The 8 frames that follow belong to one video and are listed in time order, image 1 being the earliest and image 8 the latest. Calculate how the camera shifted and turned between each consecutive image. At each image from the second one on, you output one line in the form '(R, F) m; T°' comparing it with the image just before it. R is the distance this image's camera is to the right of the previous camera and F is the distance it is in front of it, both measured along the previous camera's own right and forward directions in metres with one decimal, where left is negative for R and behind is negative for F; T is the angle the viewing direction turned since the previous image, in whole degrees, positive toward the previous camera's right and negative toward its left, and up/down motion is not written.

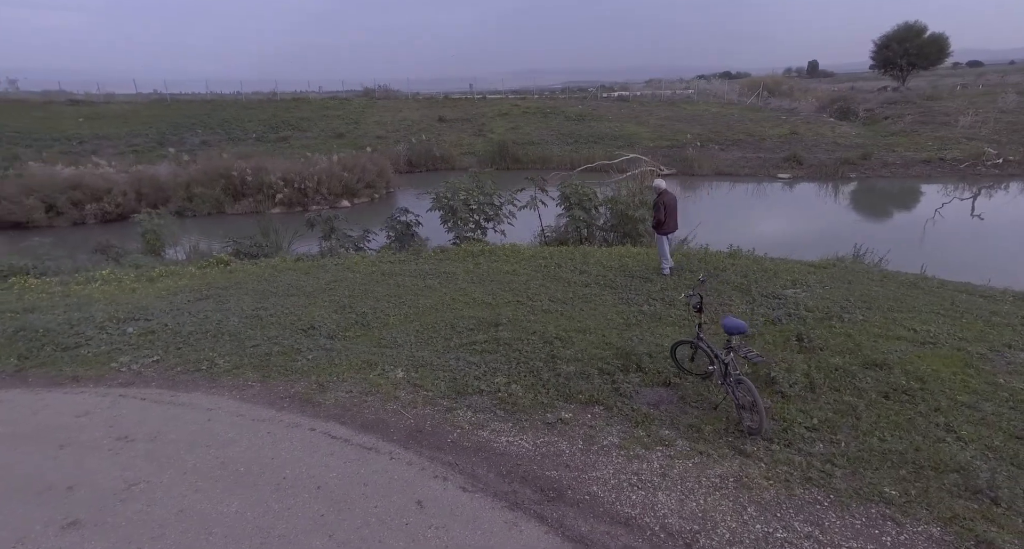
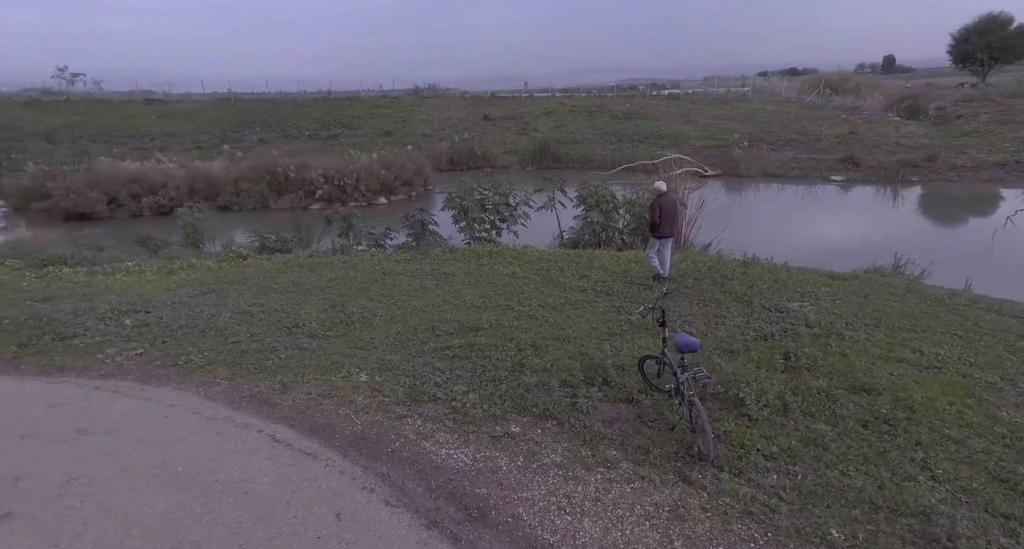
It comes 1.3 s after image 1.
(+0.7, +0.2) m; -5°
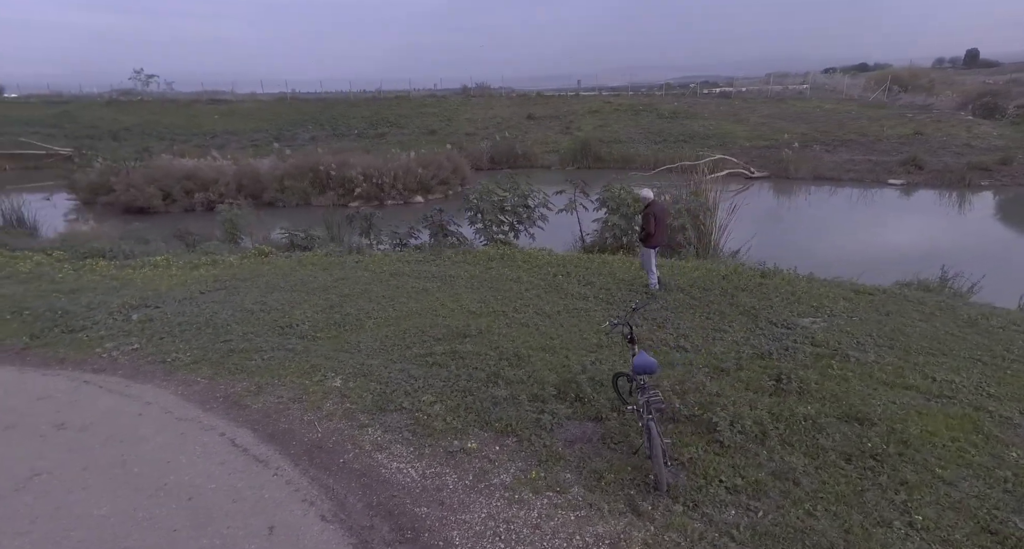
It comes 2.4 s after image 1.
(+0.6, +0.2) m; -4°
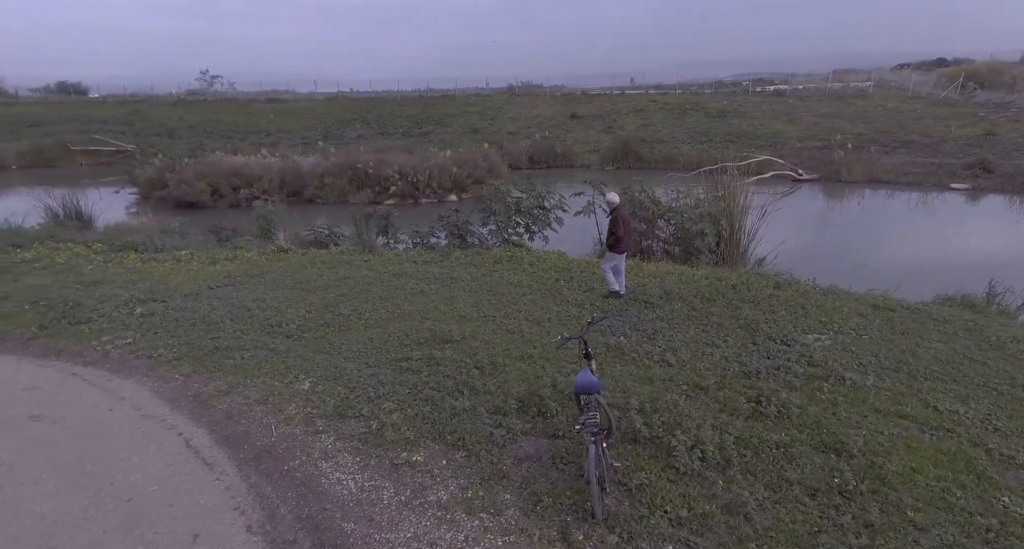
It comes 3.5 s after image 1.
(+0.6, +0.2) m; -4°
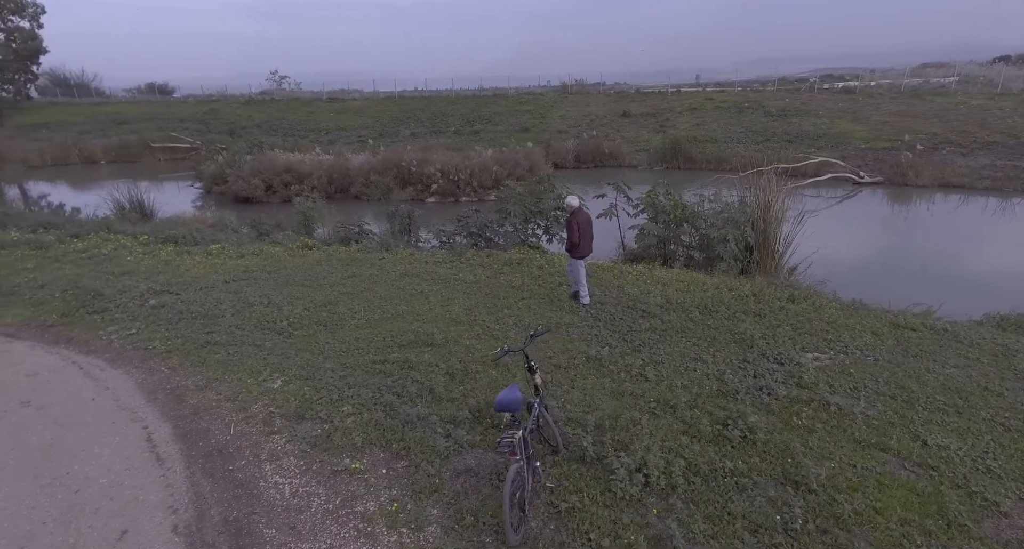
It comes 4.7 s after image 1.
(+0.7, +0.1) m; -5°
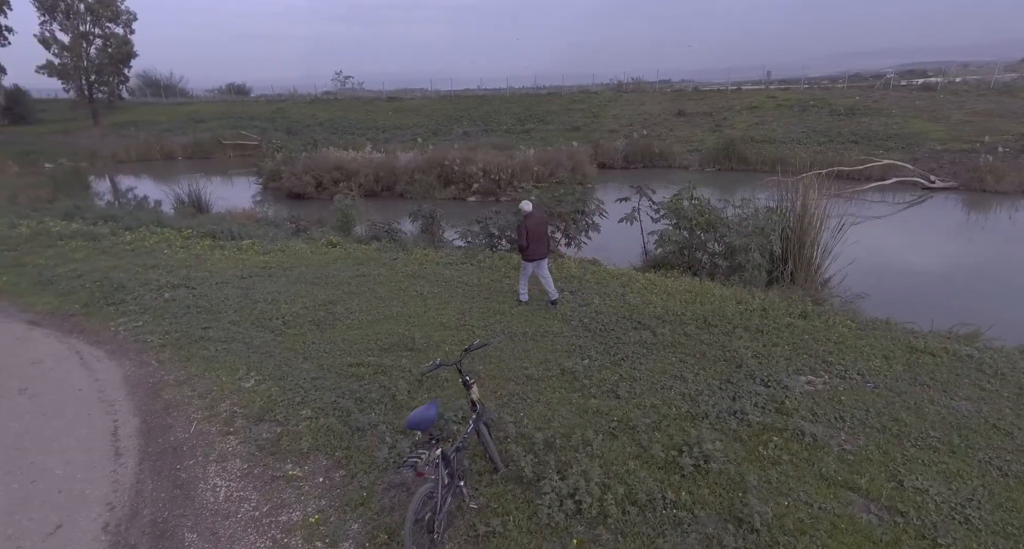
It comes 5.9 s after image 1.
(+0.7, +0.2) m; -5°
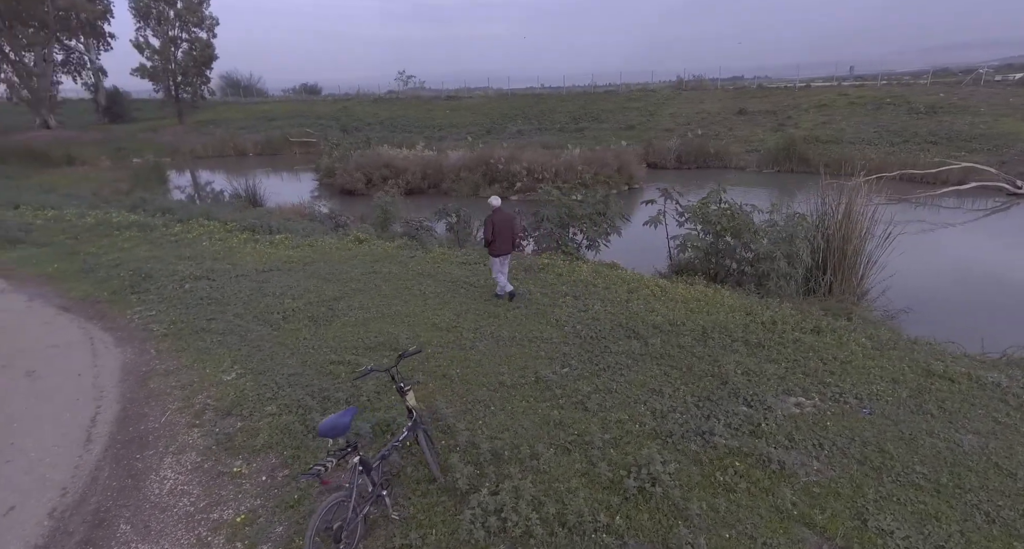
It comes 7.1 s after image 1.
(+0.7, +0.1) m; -5°
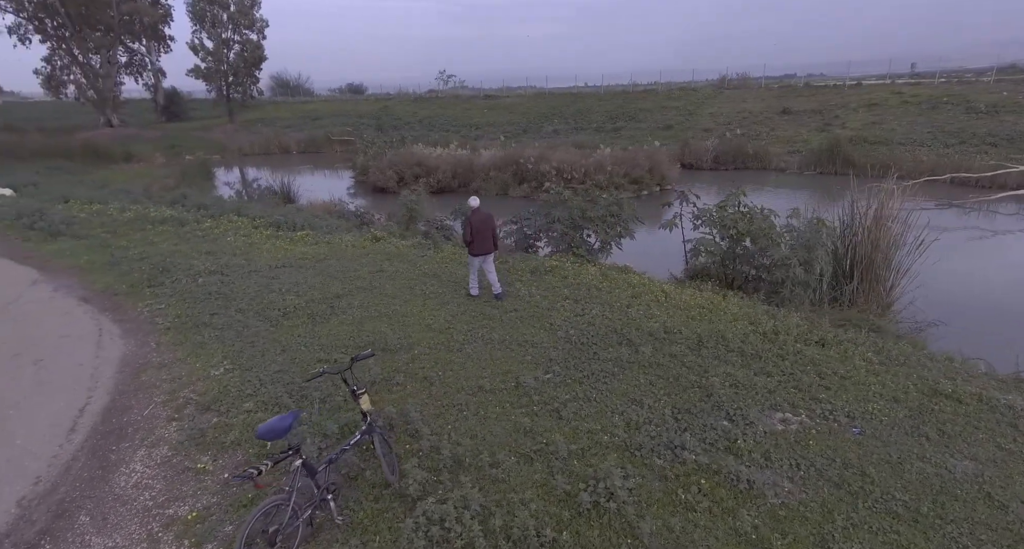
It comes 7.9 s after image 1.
(+0.5, +0.1) m; -4°
